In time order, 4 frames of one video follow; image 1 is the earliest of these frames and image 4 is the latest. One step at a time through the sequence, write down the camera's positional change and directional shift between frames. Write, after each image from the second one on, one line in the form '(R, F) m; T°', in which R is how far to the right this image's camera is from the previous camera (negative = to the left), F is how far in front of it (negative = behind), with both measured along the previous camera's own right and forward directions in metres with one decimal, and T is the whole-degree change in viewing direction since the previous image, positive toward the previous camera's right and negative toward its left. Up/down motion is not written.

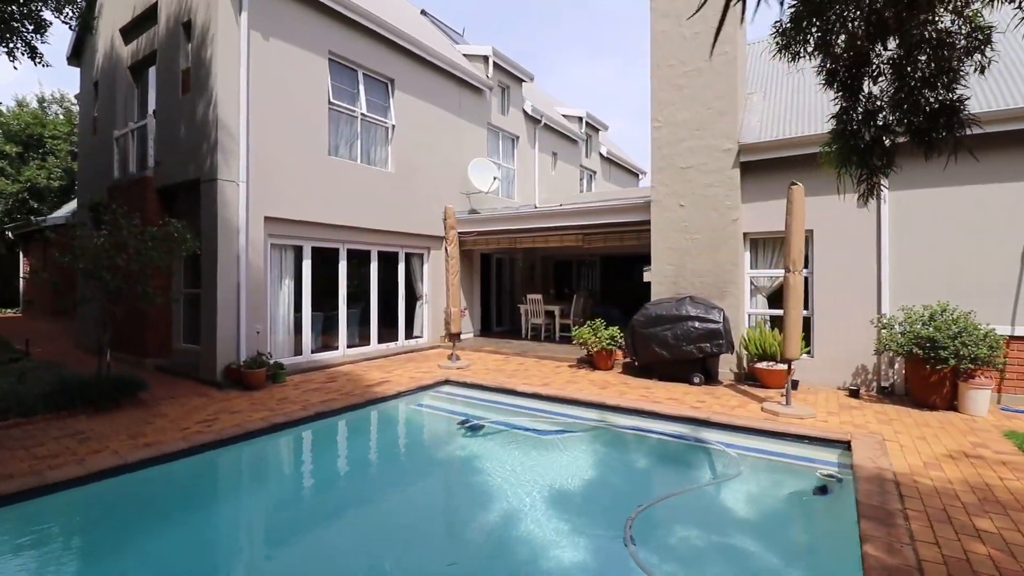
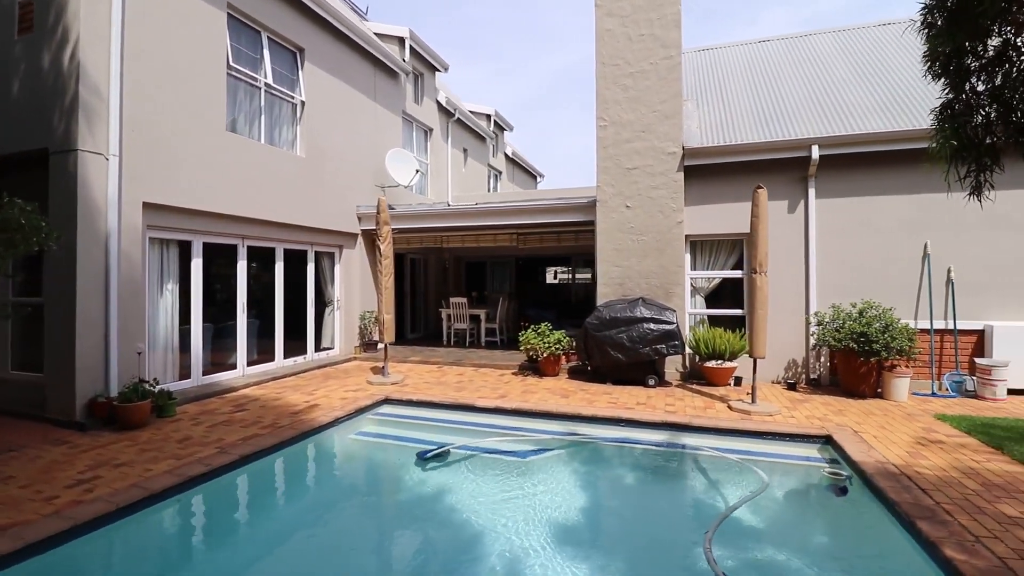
(-1.2, +0.9) m; +15°
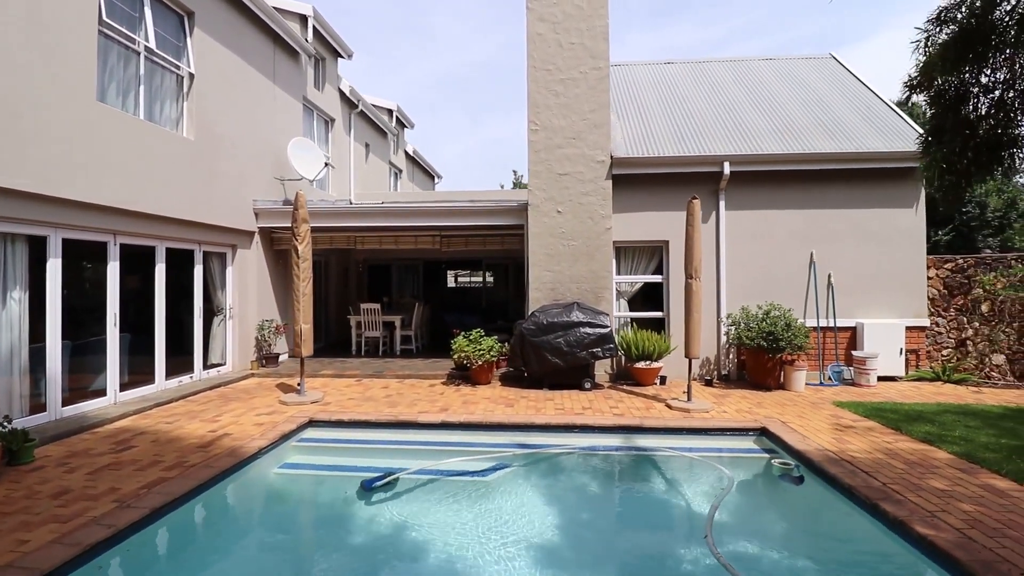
(-0.9, +0.4) m; +14°
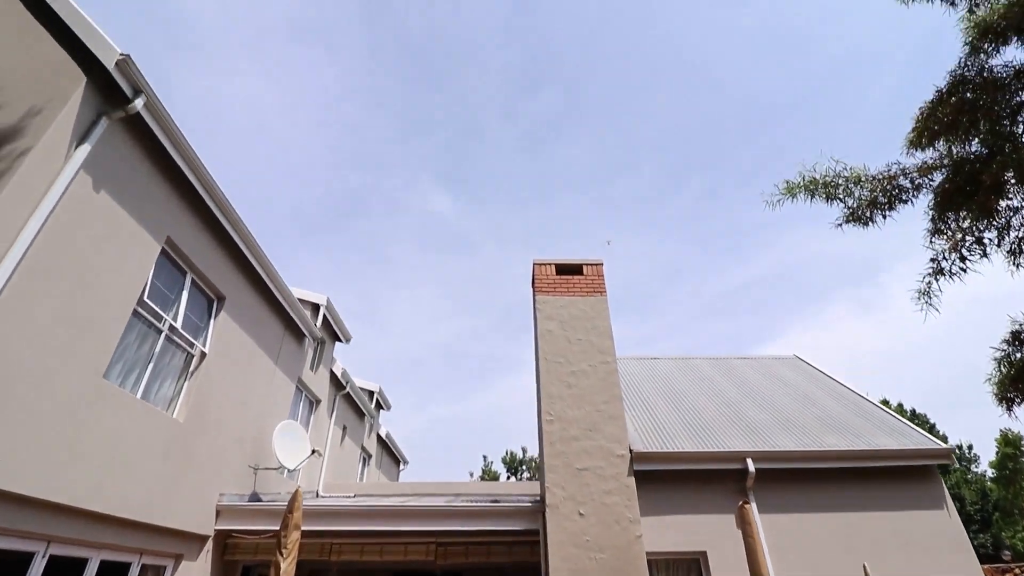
(-1.2, +0.5) m; +7°
